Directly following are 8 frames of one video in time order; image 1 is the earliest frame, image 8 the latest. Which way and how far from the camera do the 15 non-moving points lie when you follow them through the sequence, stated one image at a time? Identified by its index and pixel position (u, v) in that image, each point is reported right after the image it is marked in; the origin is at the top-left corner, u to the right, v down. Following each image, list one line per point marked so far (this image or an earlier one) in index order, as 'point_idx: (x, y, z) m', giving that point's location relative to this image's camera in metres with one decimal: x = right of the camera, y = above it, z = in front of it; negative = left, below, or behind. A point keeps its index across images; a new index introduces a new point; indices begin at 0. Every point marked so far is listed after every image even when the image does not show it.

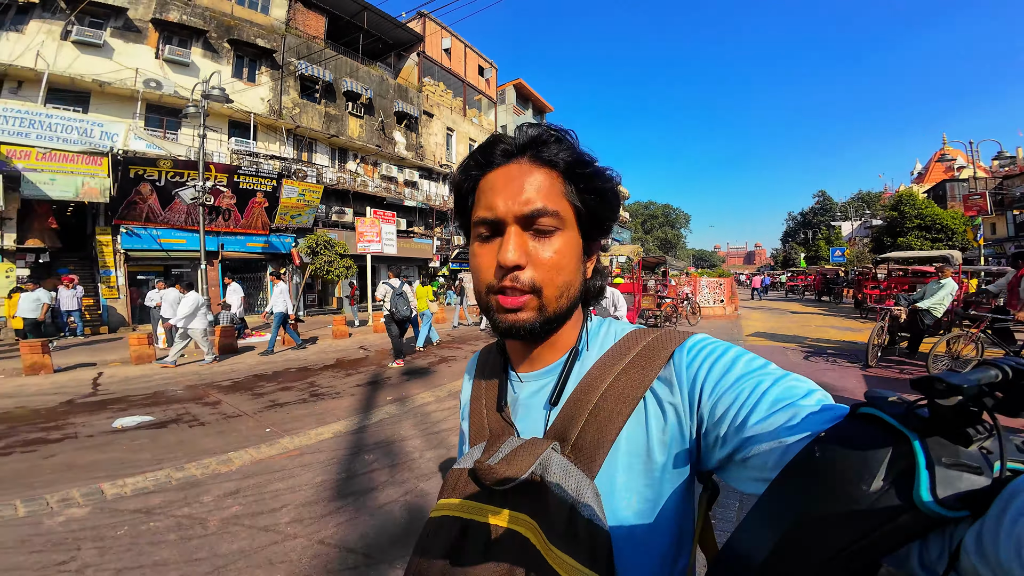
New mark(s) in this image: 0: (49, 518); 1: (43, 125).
0: (-2.4, -1.2, +2.3) m
1: (-9.5, +3.4, +8.9) m
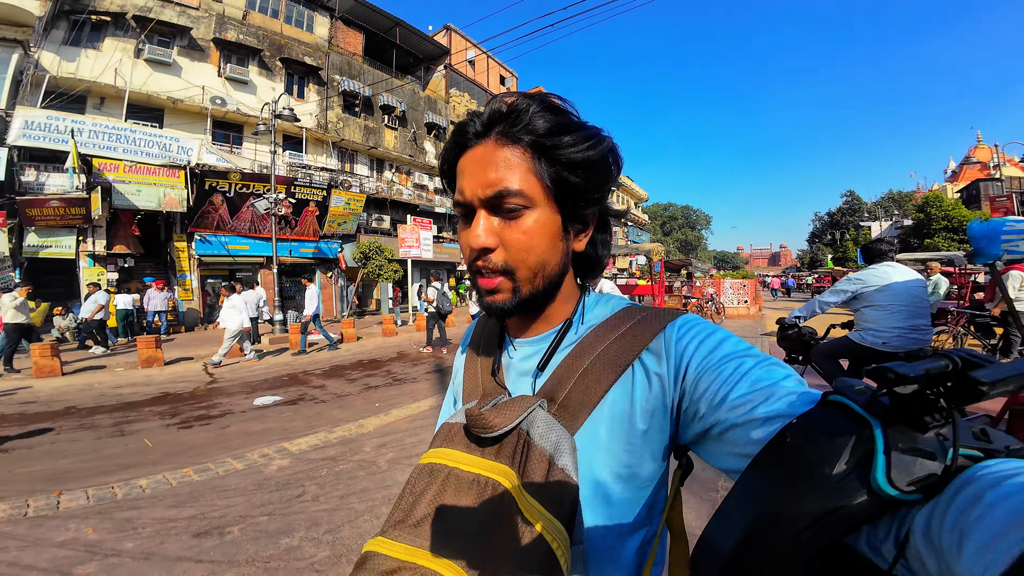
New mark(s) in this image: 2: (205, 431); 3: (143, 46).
0: (-1.6, -1.2, +2.9) m
1: (-8.5, +3.3, +9.8) m
2: (-2.5, -1.2, +3.5) m
3: (-9.5, +6.3, +11.2) m
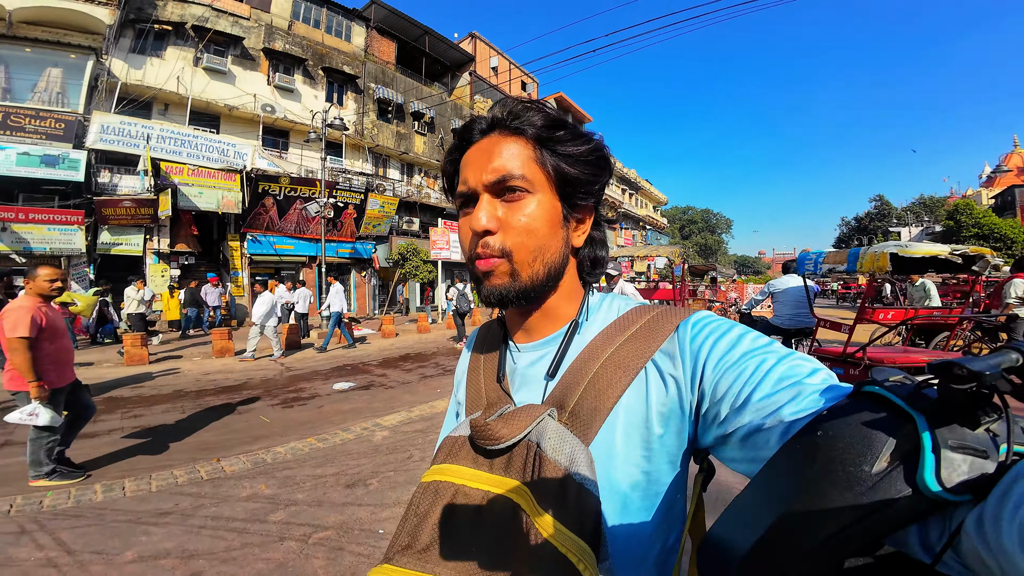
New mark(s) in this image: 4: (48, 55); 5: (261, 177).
0: (-1.1, -1.1, +3.3) m
1: (-7.7, +3.4, +10.5) m
2: (-1.9, -1.1, +4.0) m
3: (-8.5, +6.4, +12.0) m
4: (-9.8, +5.1, +8.9) m
5: (-6.5, +2.9, +11.4) m
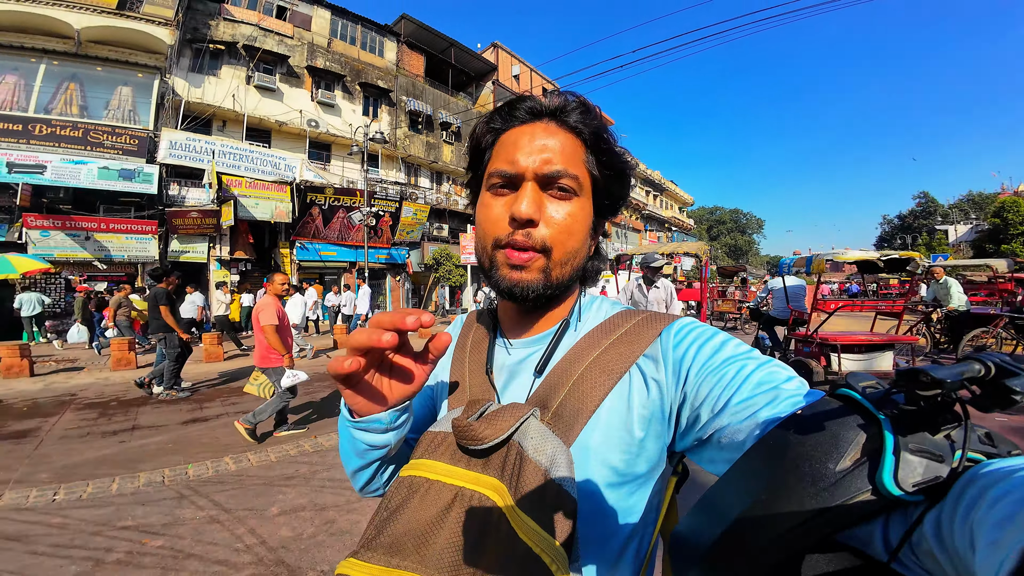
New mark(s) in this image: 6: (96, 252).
0: (-0.7, -1.2, +3.8) m
1: (-6.9, +3.3, +11.4) m
2: (-1.5, -1.2, +4.6) m
3: (-7.7, +6.3, +13.0) m
4: (-9.1, +5.0, +10.0) m
5: (-5.7, +2.8, +12.2) m
6: (-8.9, +0.8, +9.4) m
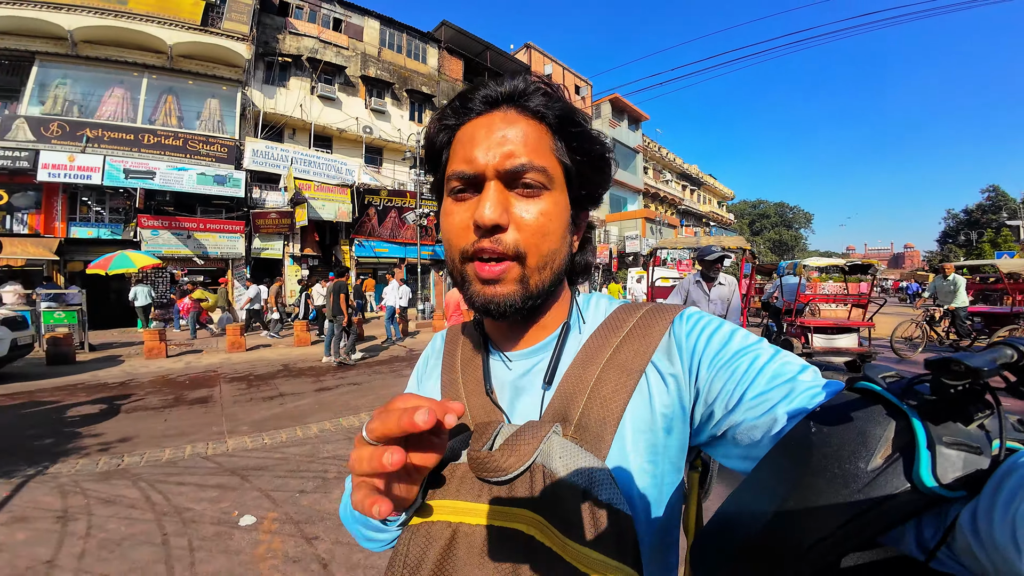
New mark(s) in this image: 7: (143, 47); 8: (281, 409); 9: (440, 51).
0: (-0.1, -1.2, +4.7) m
1: (-5.6, +3.5, +12.6) m
2: (-0.8, -1.1, +5.5) m
3: (-6.3, +6.5, +14.2) m
4: (-7.9, +5.2, +11.3) m
5: (-4.4, +3.0, +13.4) m
6: (-7.9, +1.0, +10.8) m
7: (-9.3, +6.1, +11.0) m
8: (-2.1, -1.1, +3.9) m
9: (-2.8, +9.9, +18.4) m
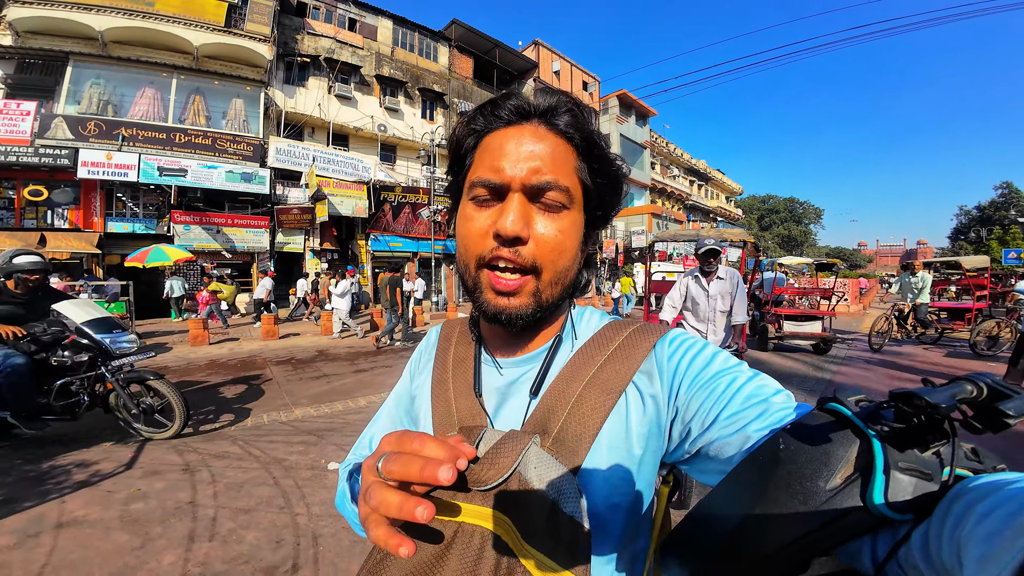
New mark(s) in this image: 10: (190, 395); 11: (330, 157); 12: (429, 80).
0: (+0.1, -1.1, +5.2) m
1: (-5.3, +3.8, +13.1) m
2: (-0.6, -1.0, +6.0) m
3: (-5.9, +6.7, +14.7) m
4: (-7.6, +5.4, +11.9) m
5: (-4.0, +3.2, +13.9) m
6: (-7.6, +1.2, +11.4) m
7: (-8.9, +6.3, +11.6) m
8: (-1.9, -1.0, +4.5) m
9: (-2.4, +10.2, +18.8) m
10: (-3.2, -1.1, +4.4) m
11: (-5.4, +3.9, +13.1) m
12: (-3.1, +8.3, +17.5) m
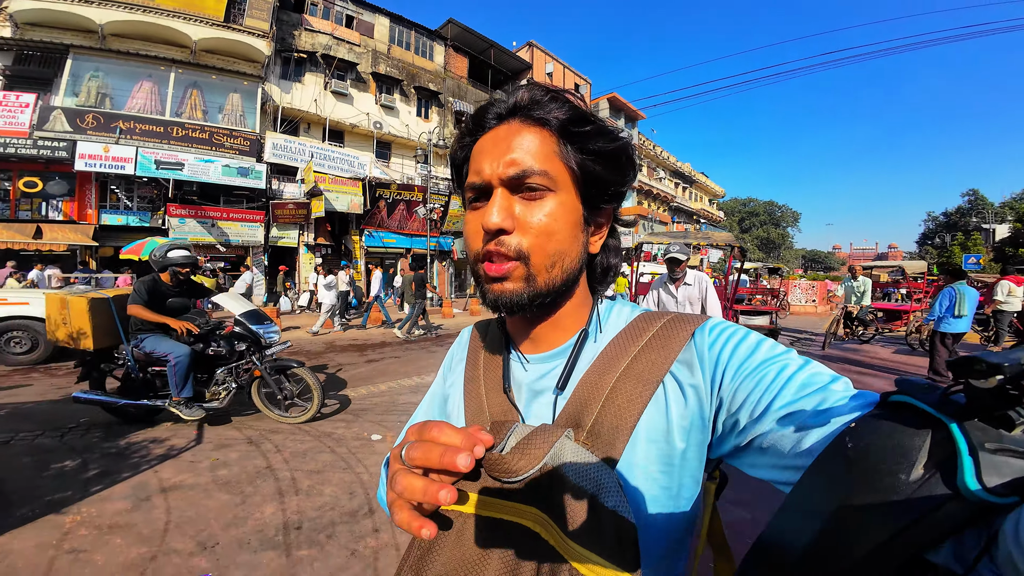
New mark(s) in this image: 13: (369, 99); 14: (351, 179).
0: (+0.2, -1.0, +5.6) m
1: (-5.5, +3.9, +13.3) m
2: (-0.6, -1.0, +6.4) m
3: (-6.1, +6.9, +14.8) m
4: (-7.7, +5.6, +11.9) m
5: (-4.3, +3.3, +14.1) m
6: (-7.7, +1.4, +11.5) m
7: (-9.0, +6.5, +11.6) m
8: (-1.8, -0.9, +4.8) m
9: (-2.7, +10.3, +19.0) m
10: (-3.2, -1.0, +4.7) m
11: (-5.6, +4.0, +13.2) m
12: (-3.4, +8.4, +17.7) m
13: (-5.2, +6.8, +16.0) m
14: (-4.9, +3.4, +13.6) m
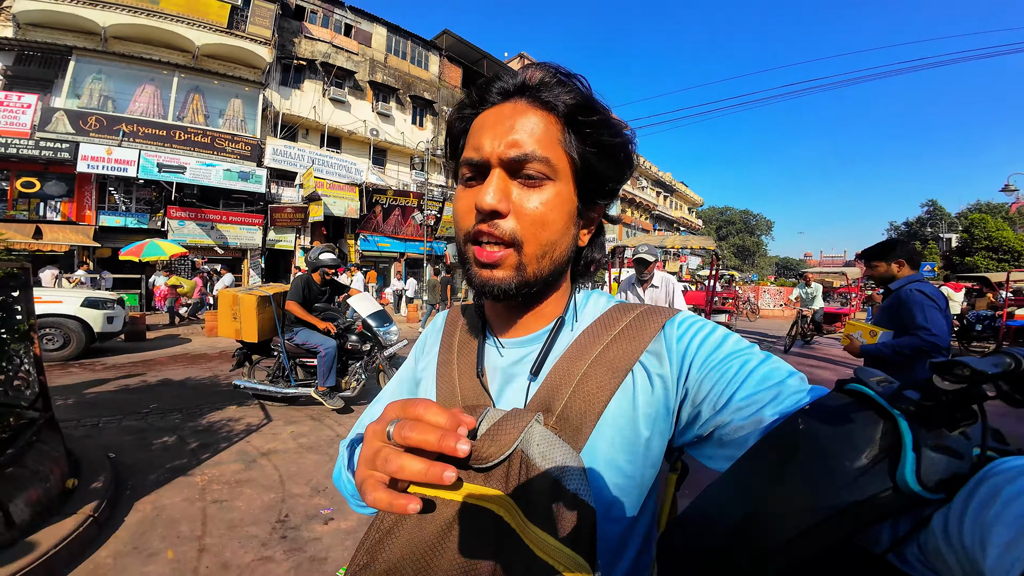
0: (+0.3, -1.1, +6.1) m
1: (-5.7, +3.8, +13.6) m
2: (-0.5, -1.0, +6.8) m
3: (-6.3, +6.8, +15.1) m
4: (-7.8, +5.5, +12.1) m
5: (-4.5, +3.2, +14.4) m
6: (-7.8, +1.3, +11.7) m
7: (-9.1, +6.4, +11.7) m
8: (-1.7, -1.0, +5.2) m
9: (-3.1, +10.1, +19.5) m
10: (-3.0, -1.0, +5.0) m
11: (-5.8, +4.0, +13.5) m
12: (-3.8, +8.3, +18.2) m
13: (-5.5, +6.7, +16.3) m
14: (-5.1, +3.3, +13.9) m
